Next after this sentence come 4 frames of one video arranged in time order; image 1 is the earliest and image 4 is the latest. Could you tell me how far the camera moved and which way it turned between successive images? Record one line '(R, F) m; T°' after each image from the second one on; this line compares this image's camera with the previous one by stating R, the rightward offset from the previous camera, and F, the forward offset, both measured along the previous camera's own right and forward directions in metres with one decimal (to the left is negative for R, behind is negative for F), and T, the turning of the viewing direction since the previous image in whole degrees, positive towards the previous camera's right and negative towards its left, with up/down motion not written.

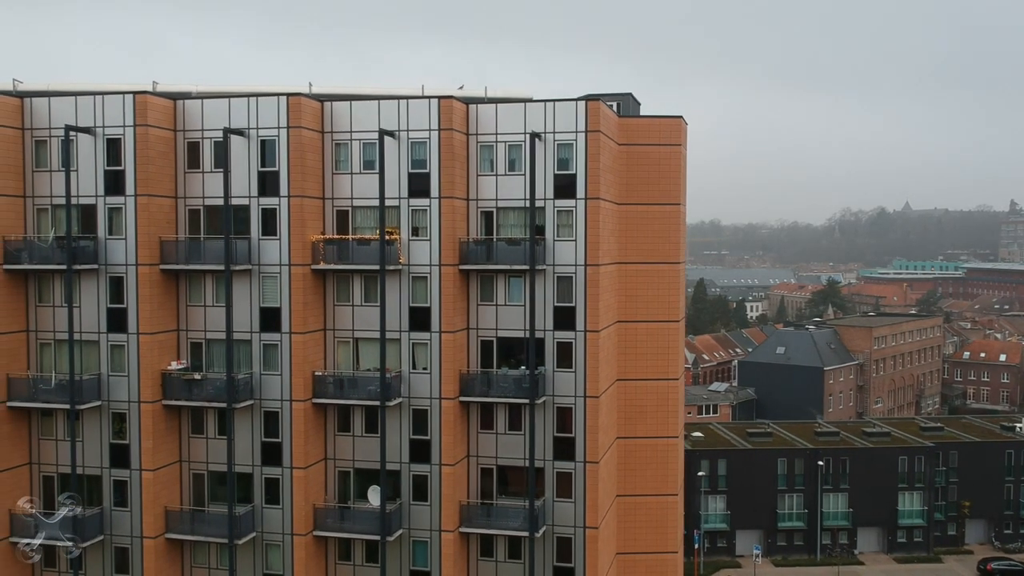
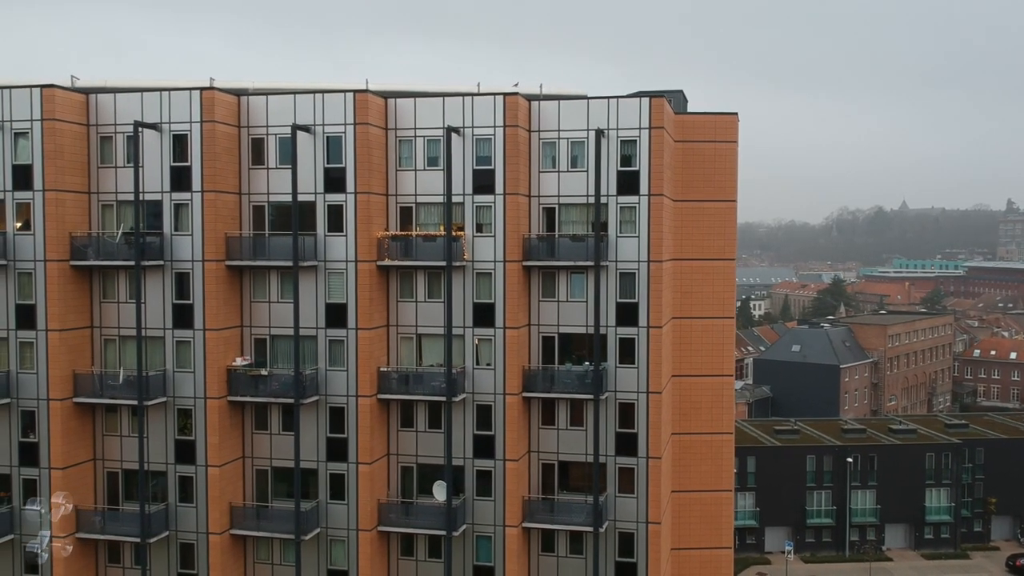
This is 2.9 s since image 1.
(-2.3, -0.1) m; 0°
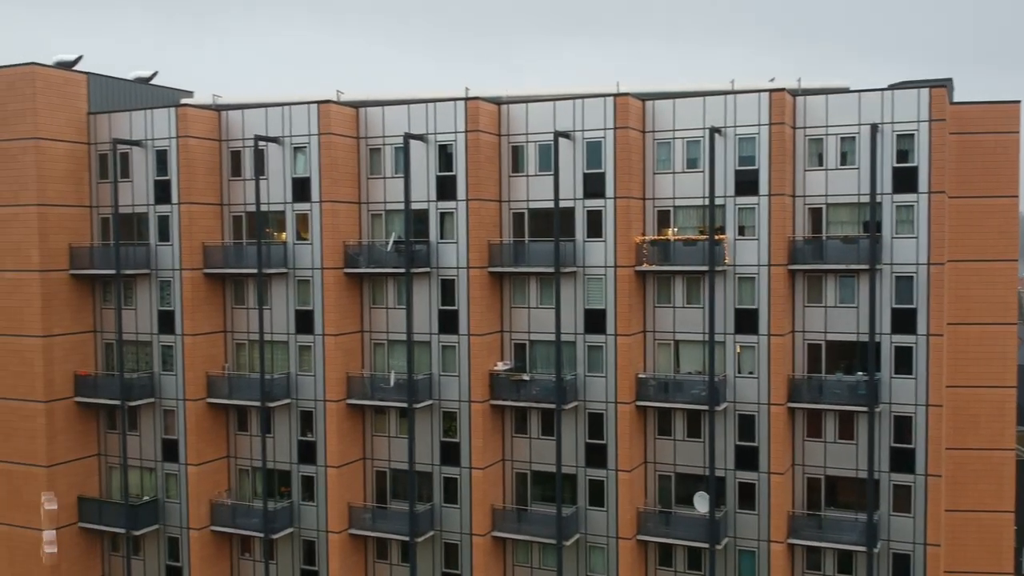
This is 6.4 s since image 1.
(-2.2, +0.3) m; -11°
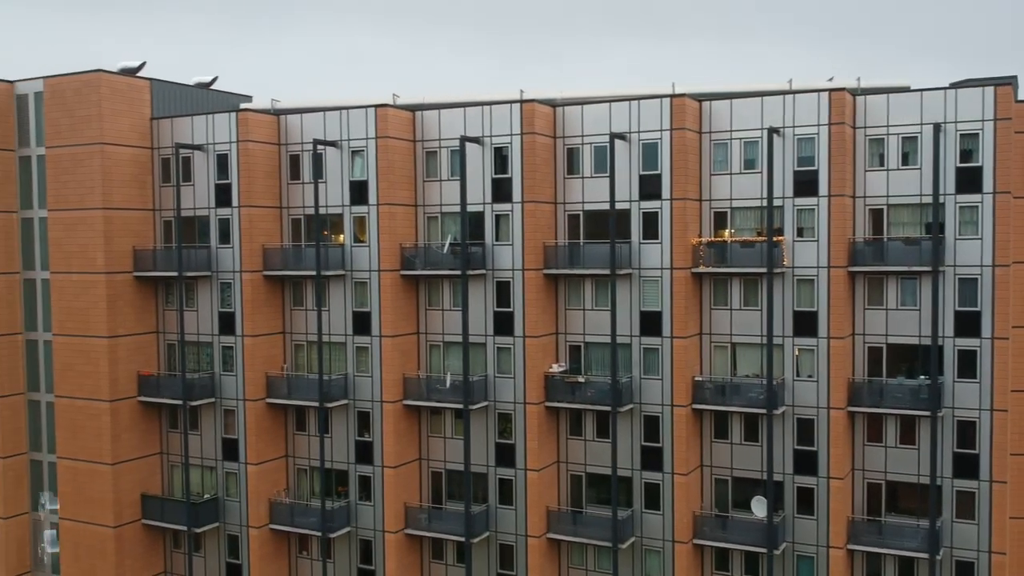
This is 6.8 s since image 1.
(-0.2, -0.1) m; -3°
